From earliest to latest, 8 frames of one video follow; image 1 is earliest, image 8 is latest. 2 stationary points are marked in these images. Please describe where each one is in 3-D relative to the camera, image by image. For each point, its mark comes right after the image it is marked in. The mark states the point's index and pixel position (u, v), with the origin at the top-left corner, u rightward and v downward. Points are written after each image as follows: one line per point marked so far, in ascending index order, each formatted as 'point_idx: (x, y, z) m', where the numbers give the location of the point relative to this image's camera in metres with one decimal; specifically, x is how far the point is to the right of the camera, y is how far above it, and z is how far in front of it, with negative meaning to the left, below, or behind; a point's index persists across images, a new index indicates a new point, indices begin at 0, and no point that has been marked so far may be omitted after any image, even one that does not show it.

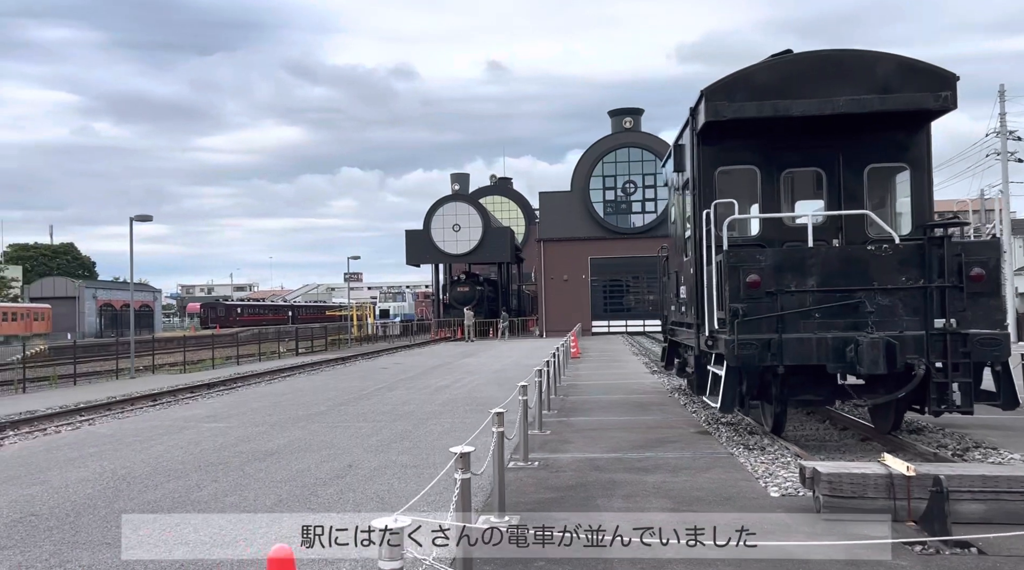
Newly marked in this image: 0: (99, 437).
0: (-5.8, -2.1, +12.2) m
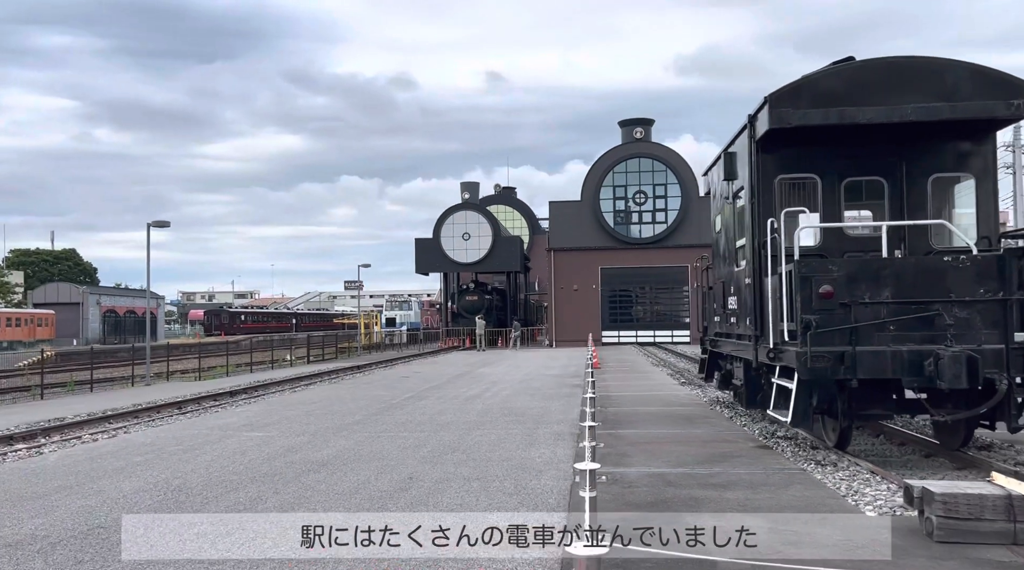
0: (-5.1, -2.2, +12.0) m
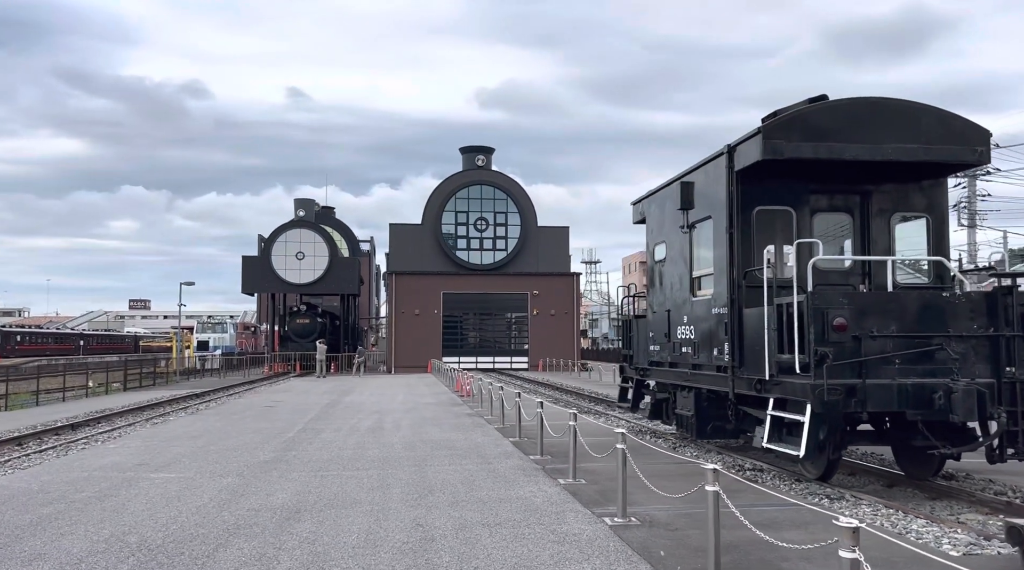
0: (-5.5, -2.4, +10.1) m
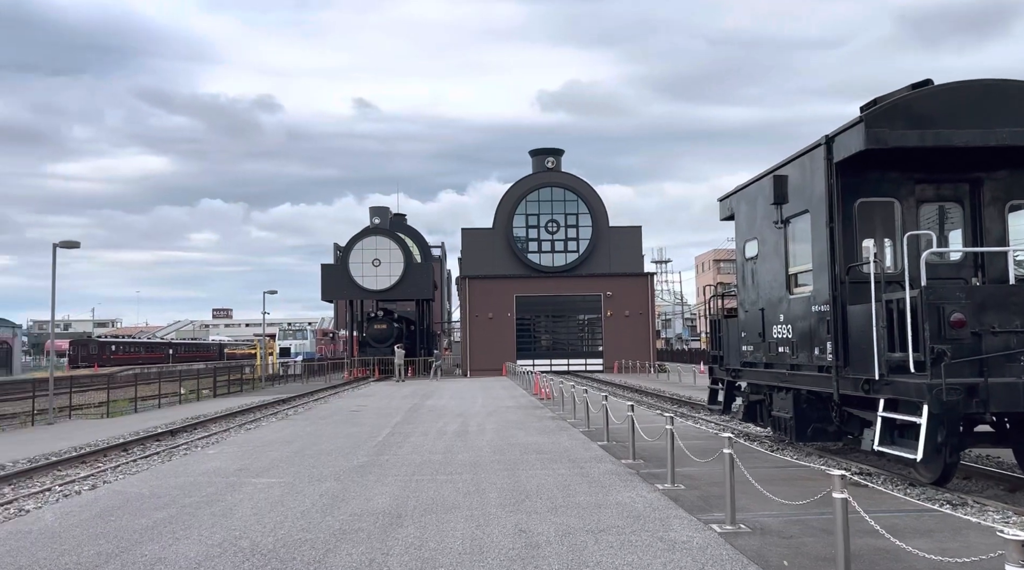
0: (-4.4, -2.5, +10.3) m
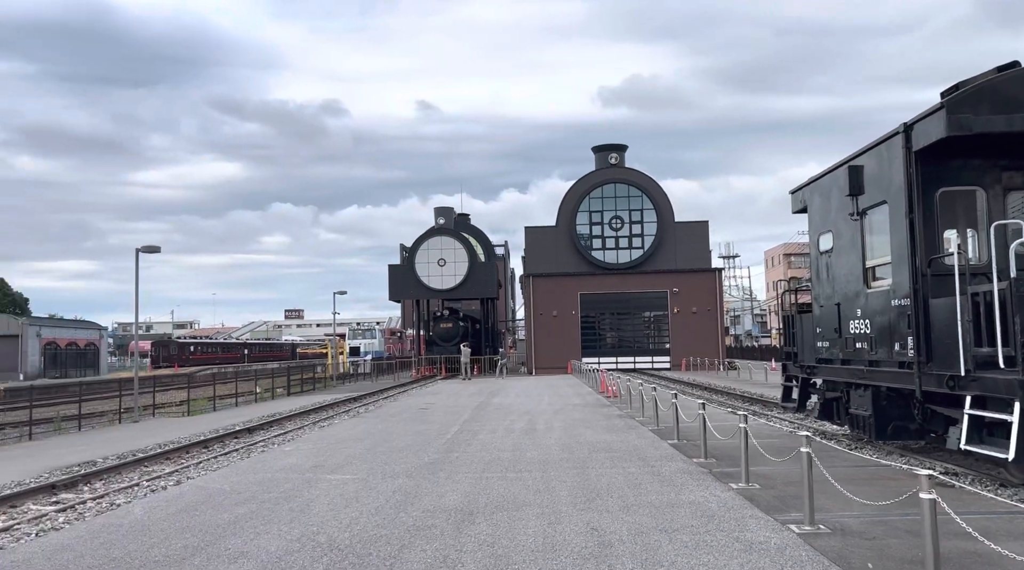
0: (-3.5, -2.5, +10.5) m
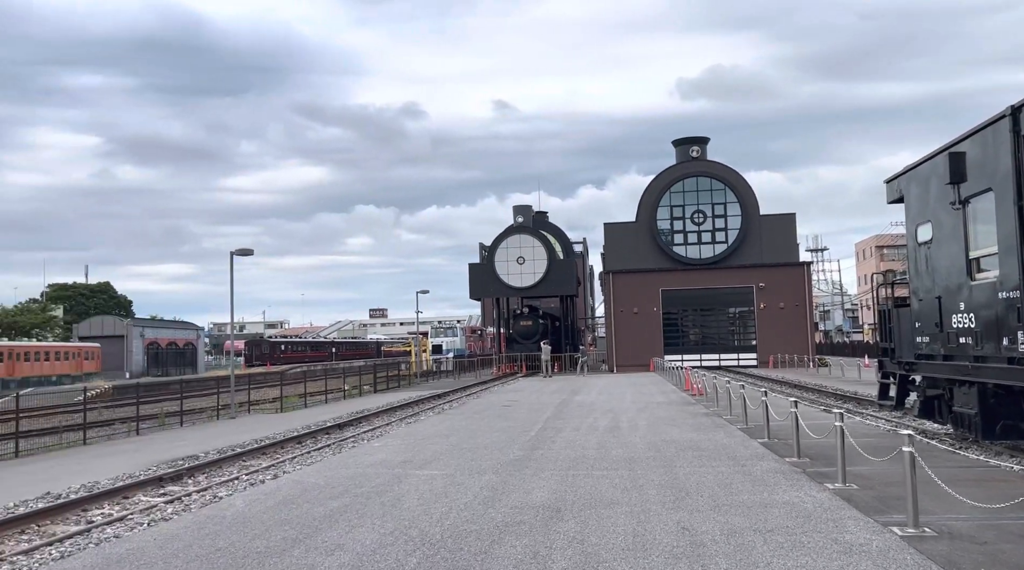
0: (-2.5, -2.5, +10.8) m
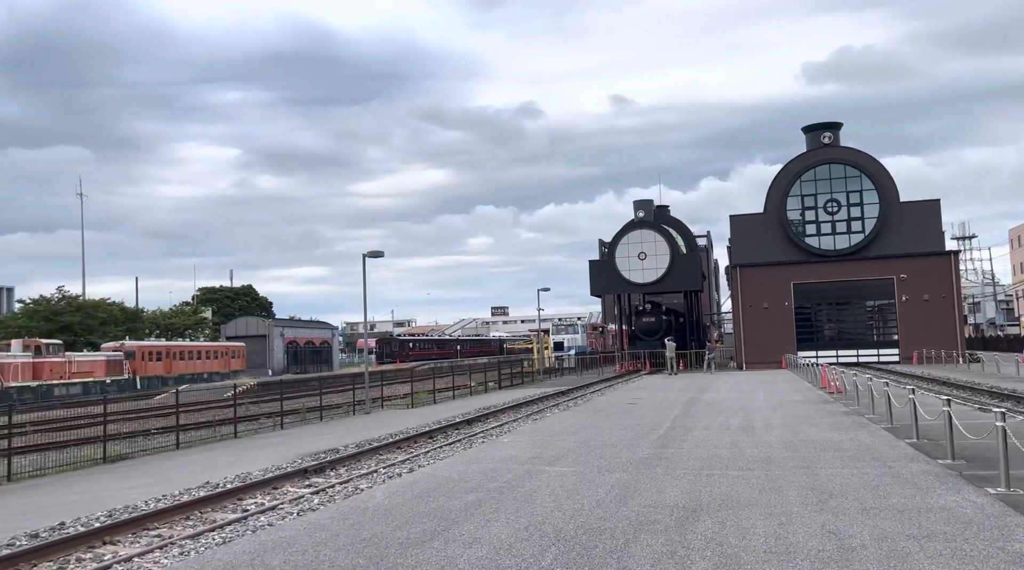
0: (-0.8, -2.5, +11.0) m
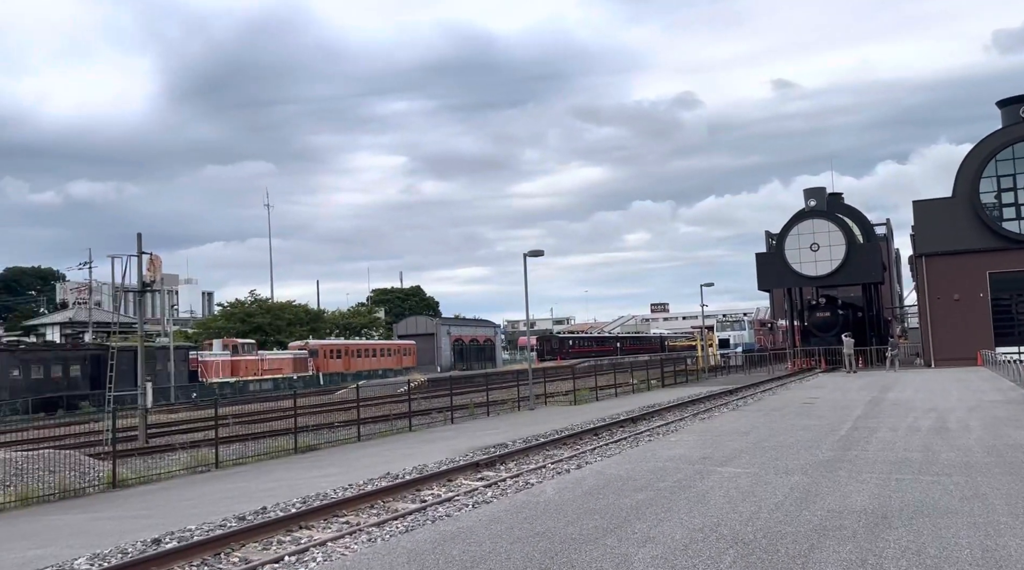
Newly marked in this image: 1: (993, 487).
0: (+1.3, -2.5, +10.9) m
1: (+5.2, -2.2, +9.4) m
